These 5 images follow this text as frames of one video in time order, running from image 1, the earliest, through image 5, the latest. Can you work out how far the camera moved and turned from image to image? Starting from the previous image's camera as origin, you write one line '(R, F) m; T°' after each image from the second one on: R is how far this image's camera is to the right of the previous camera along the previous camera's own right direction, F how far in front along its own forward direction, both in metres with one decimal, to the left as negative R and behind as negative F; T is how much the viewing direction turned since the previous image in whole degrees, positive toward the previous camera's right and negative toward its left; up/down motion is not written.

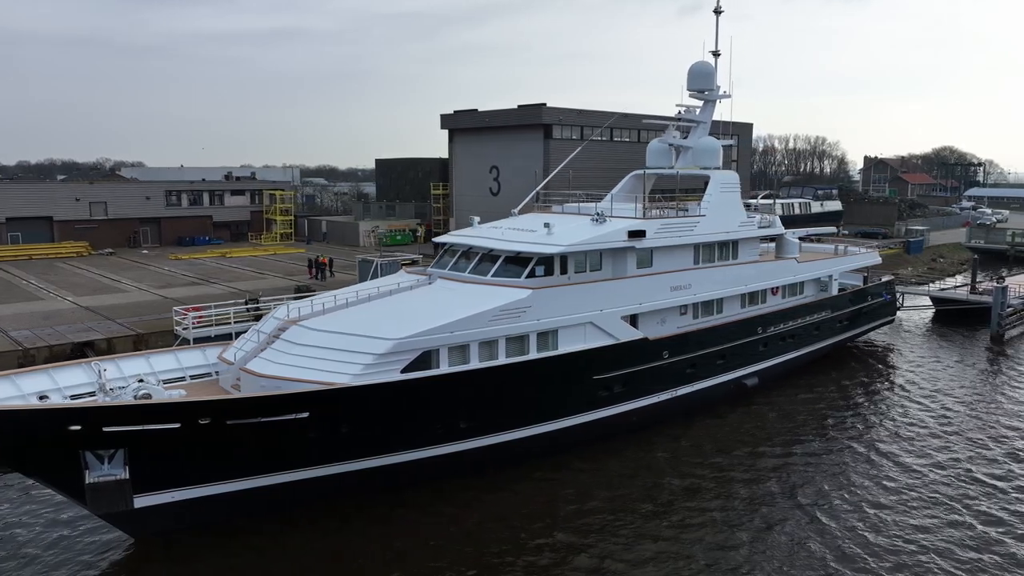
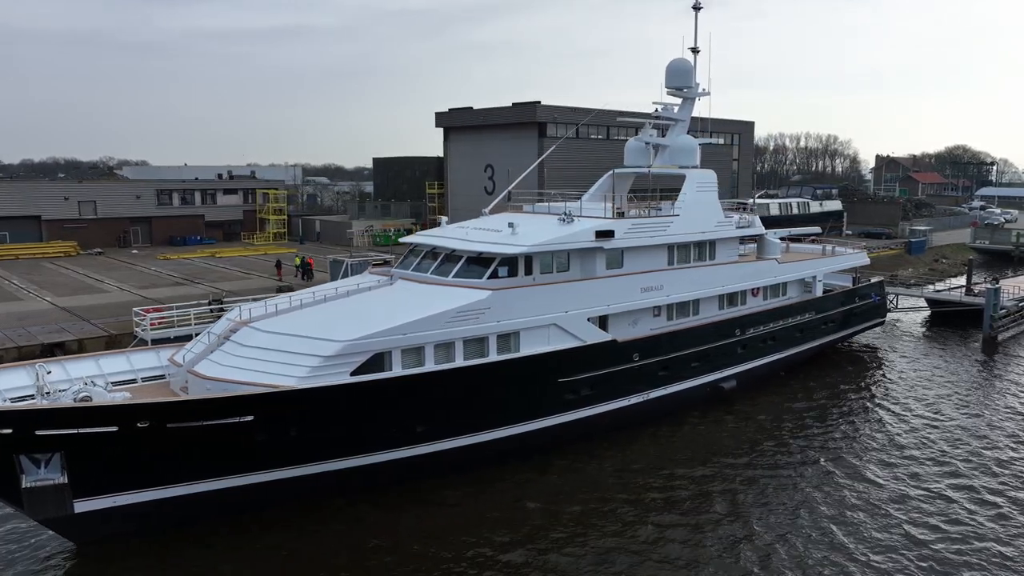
(+0.7, +0.2) m; -1°
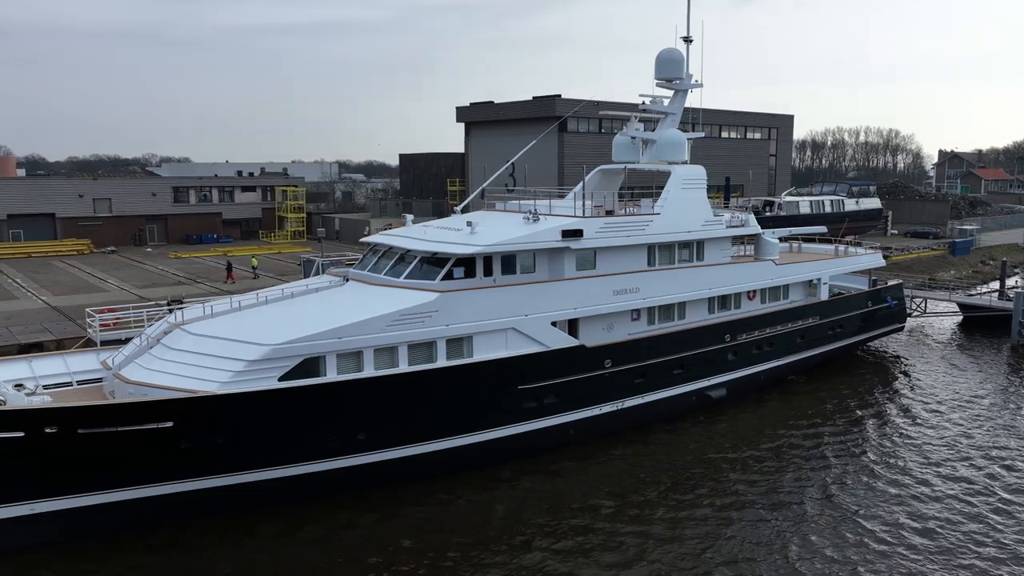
(+1.4, +0.6) m; -4°
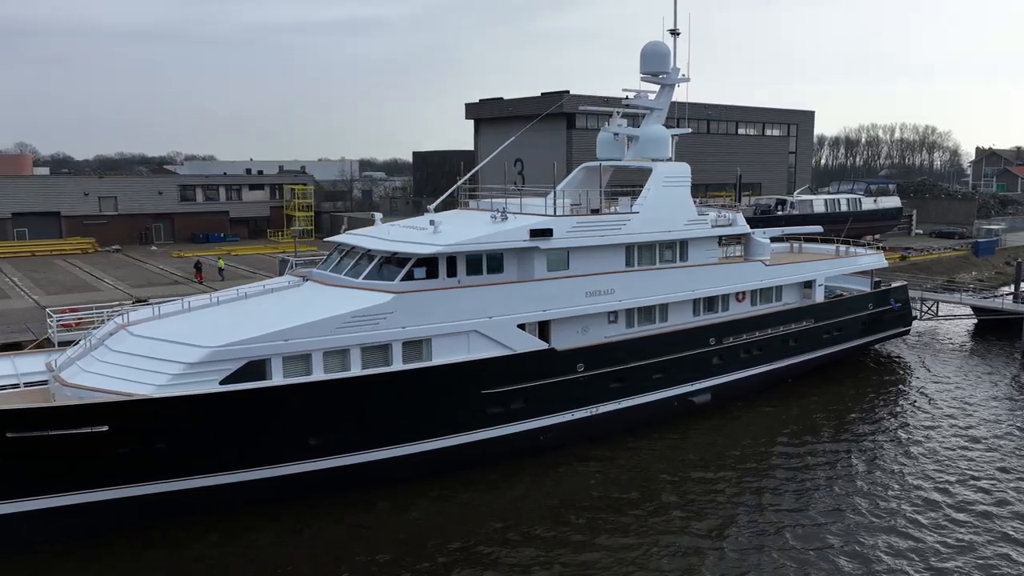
(+0.9, +0.4) m; -2°
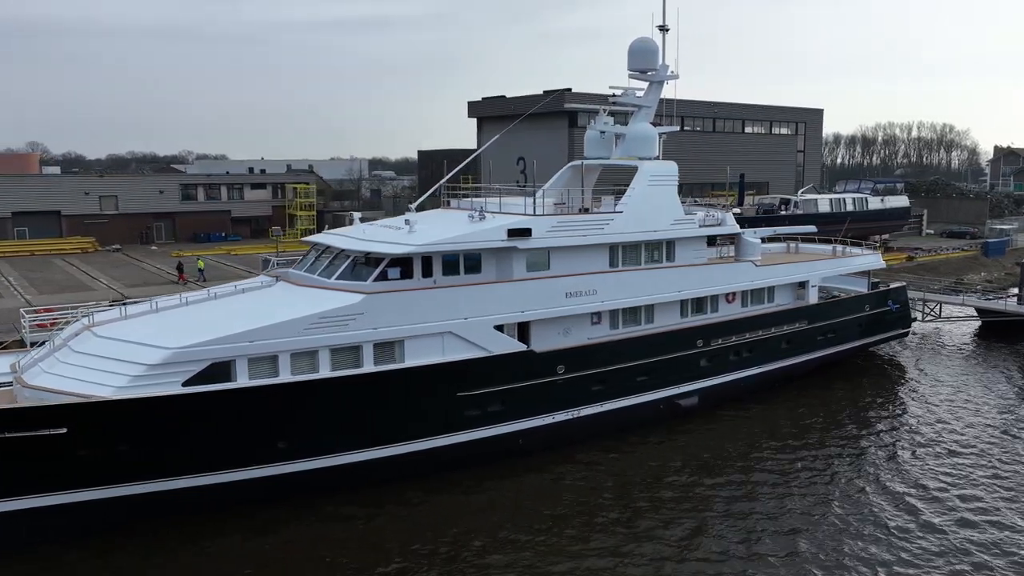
(+0.5, +0.2) m; -1°
